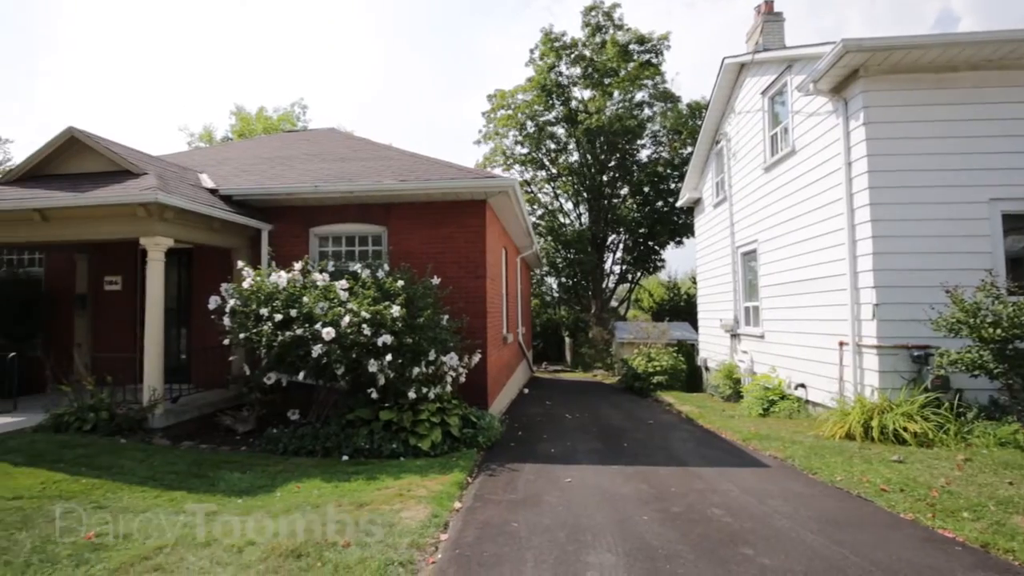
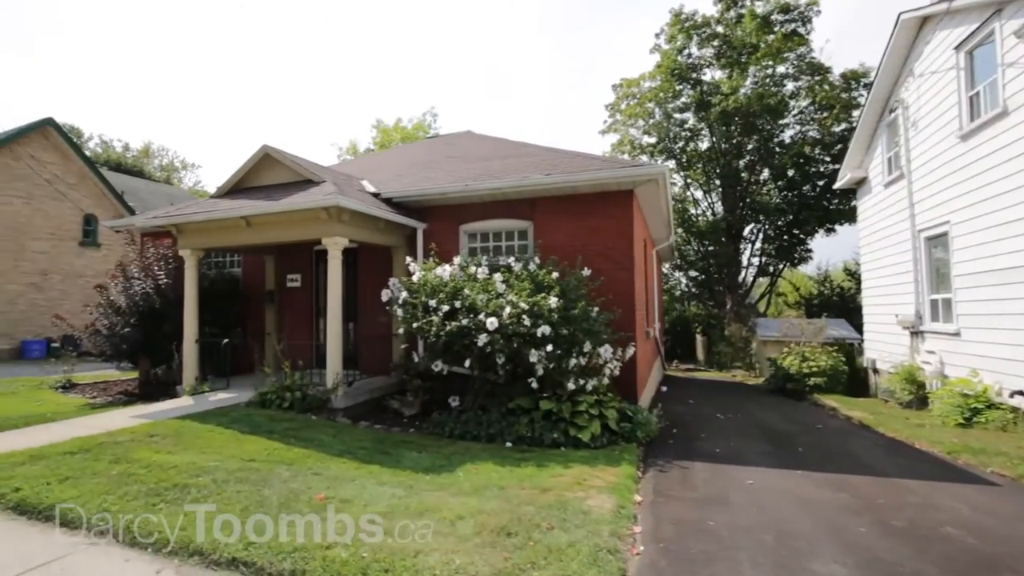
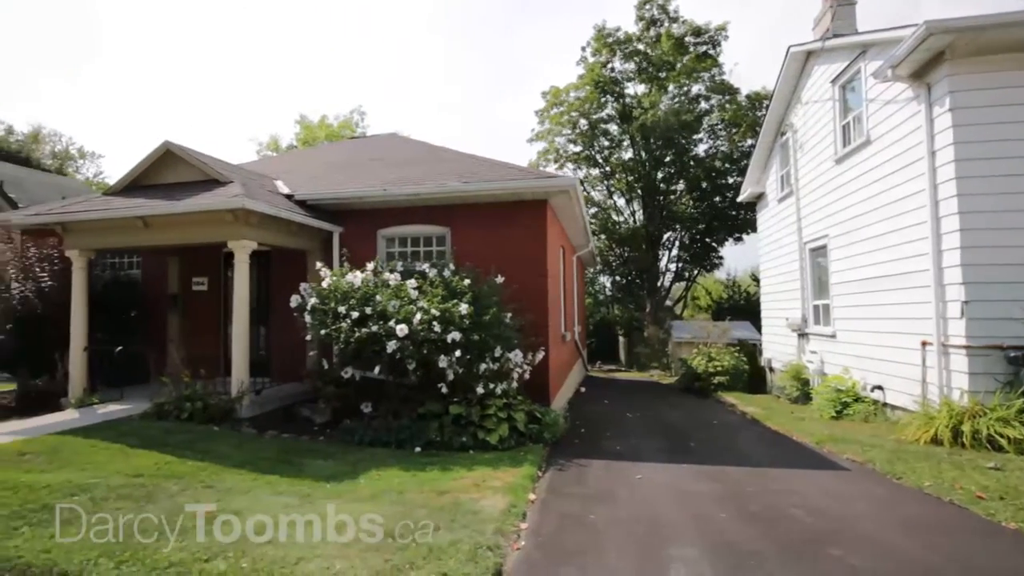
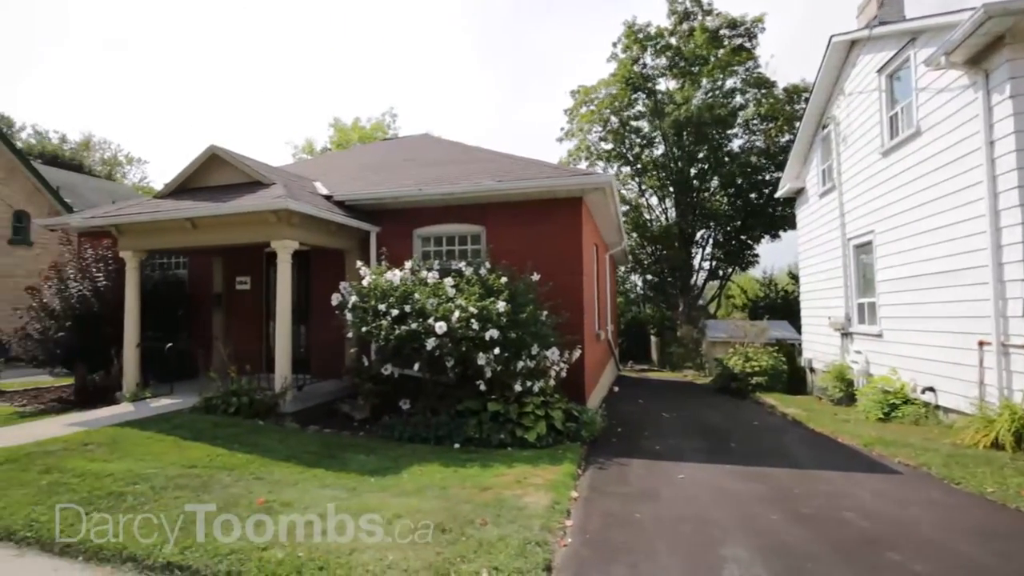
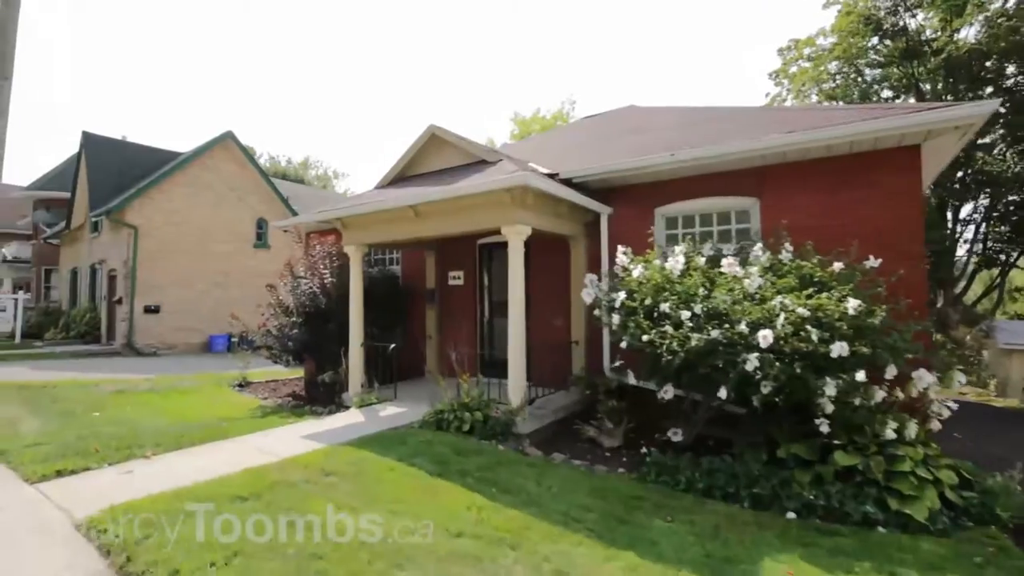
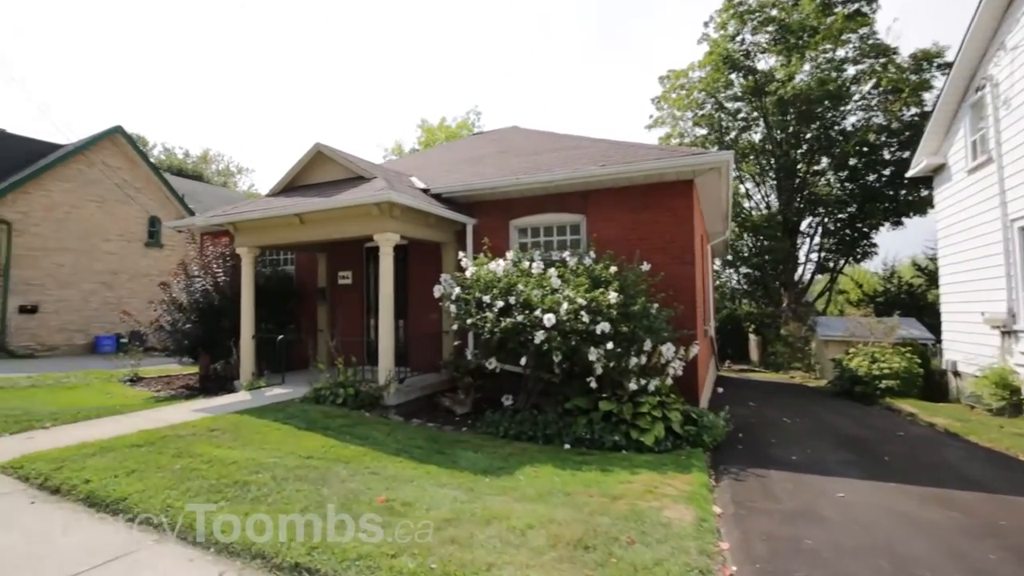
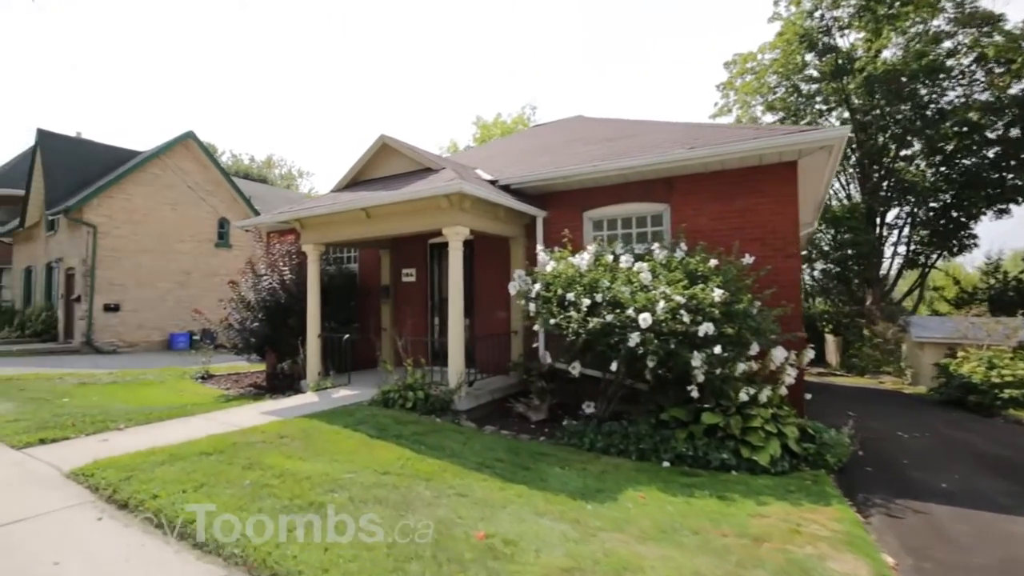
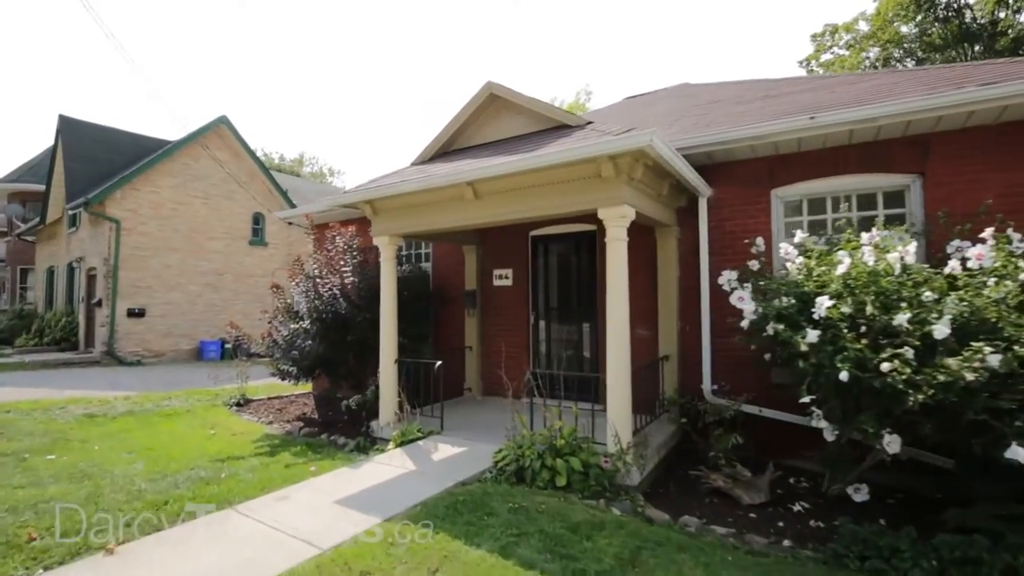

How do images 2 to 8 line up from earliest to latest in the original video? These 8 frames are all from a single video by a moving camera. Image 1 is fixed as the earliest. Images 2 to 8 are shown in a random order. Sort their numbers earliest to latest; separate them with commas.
3, 4, 2, 6, 7, 5, 8
